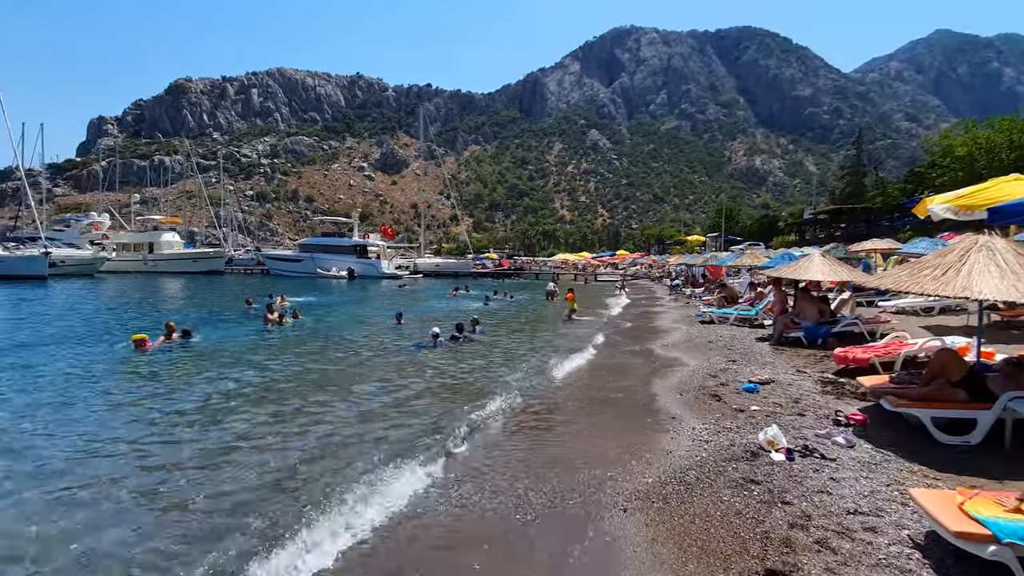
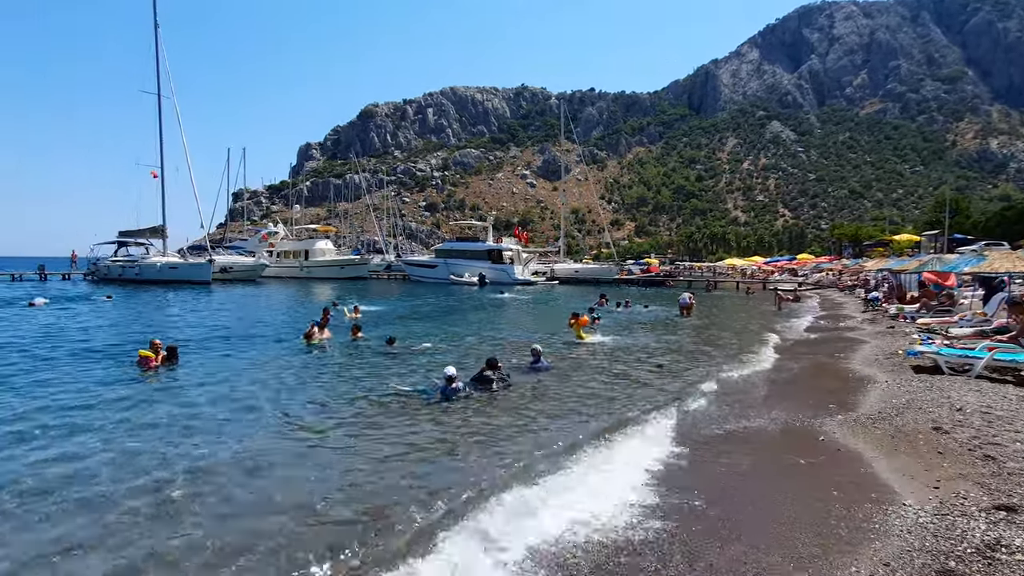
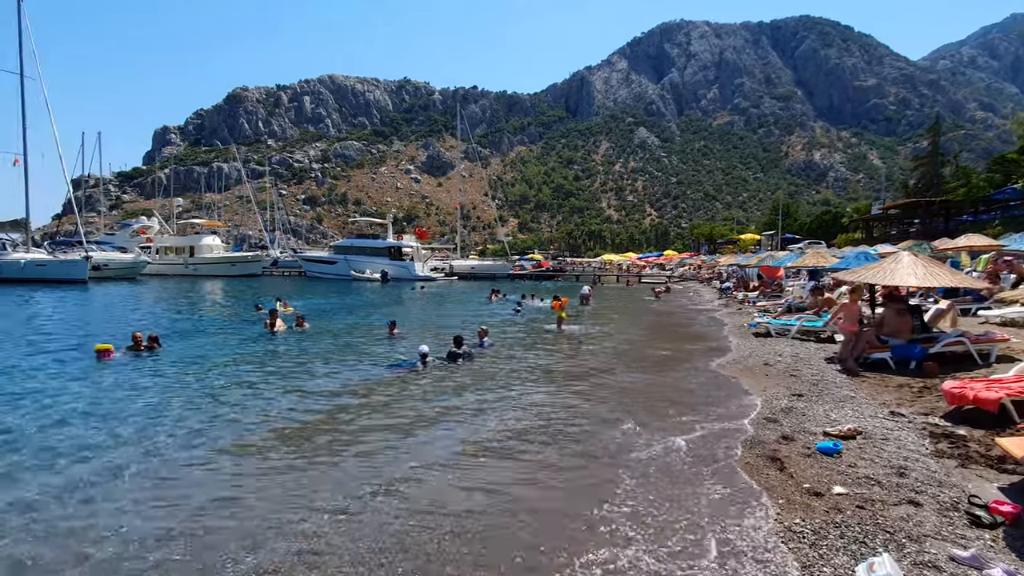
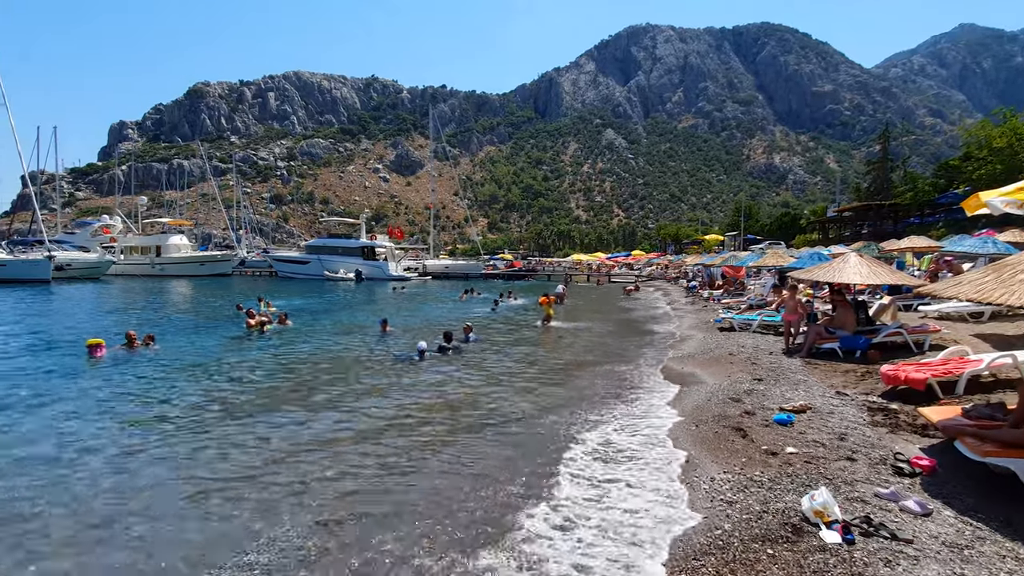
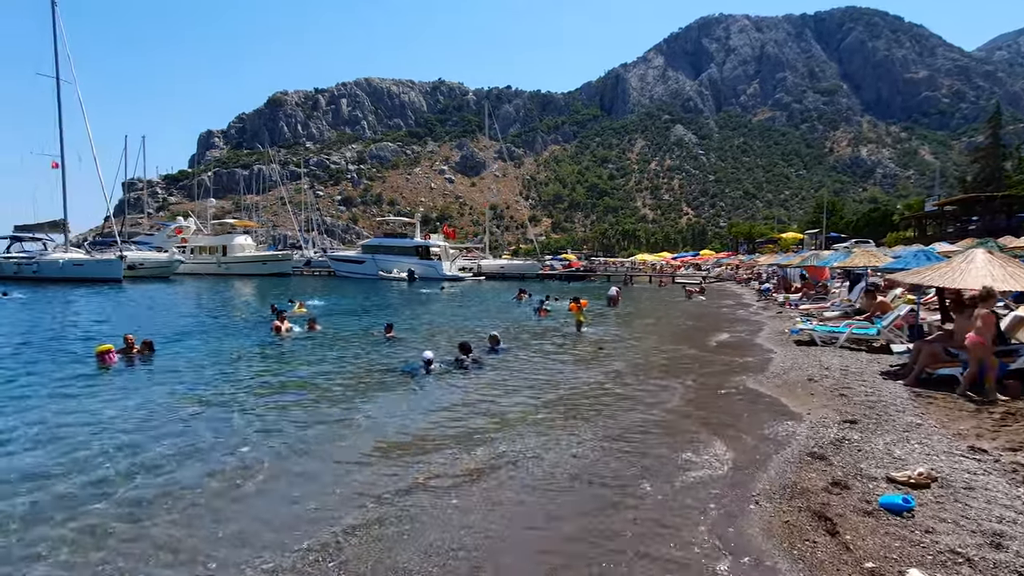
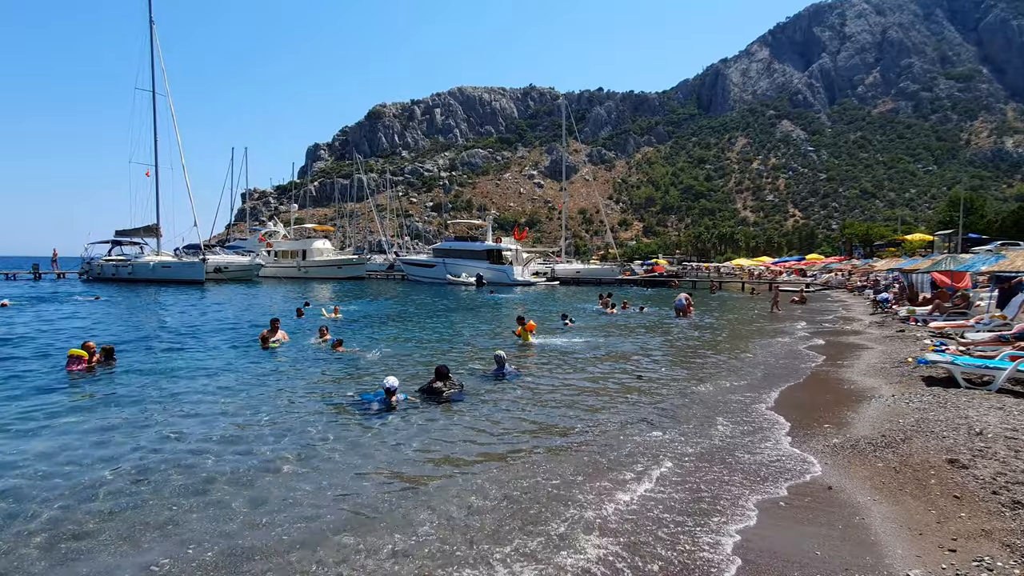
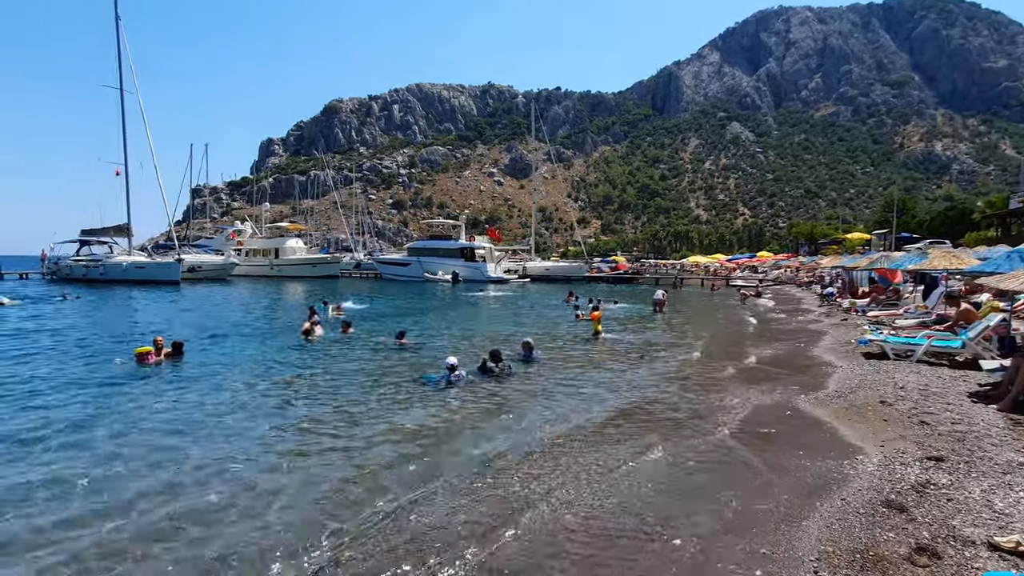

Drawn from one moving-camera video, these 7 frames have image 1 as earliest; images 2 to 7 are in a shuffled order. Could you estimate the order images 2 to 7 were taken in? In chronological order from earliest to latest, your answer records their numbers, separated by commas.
4, 3, 5, 7, 2, 6
